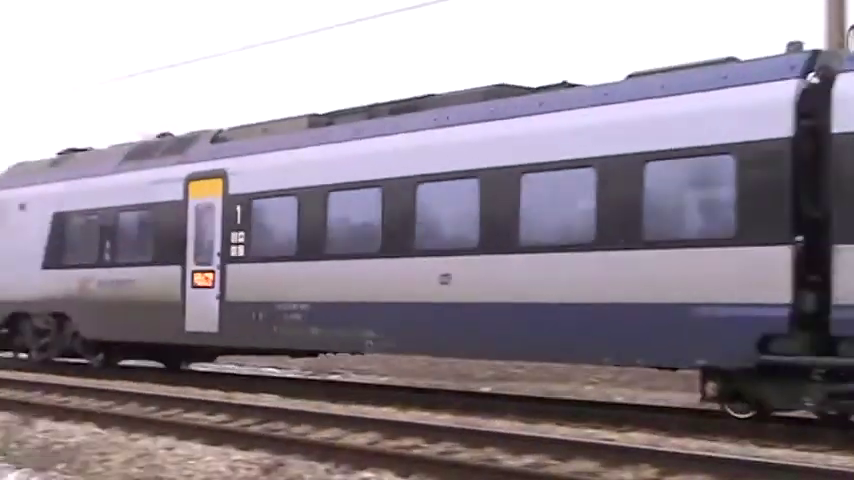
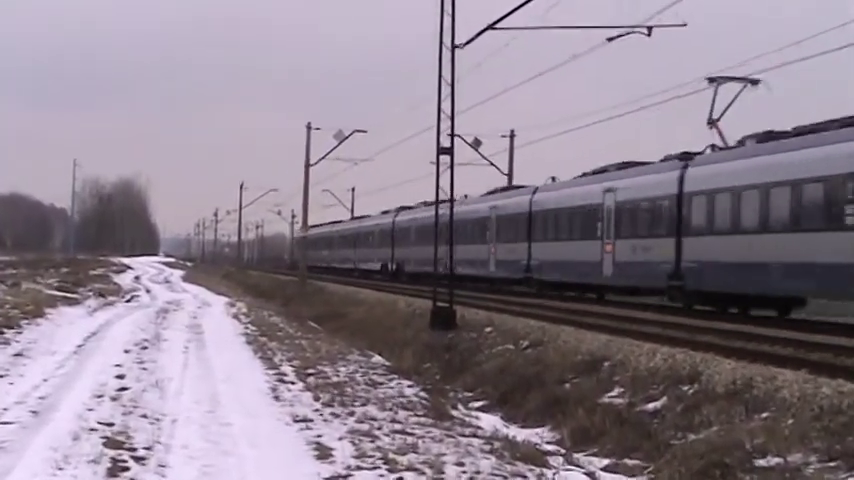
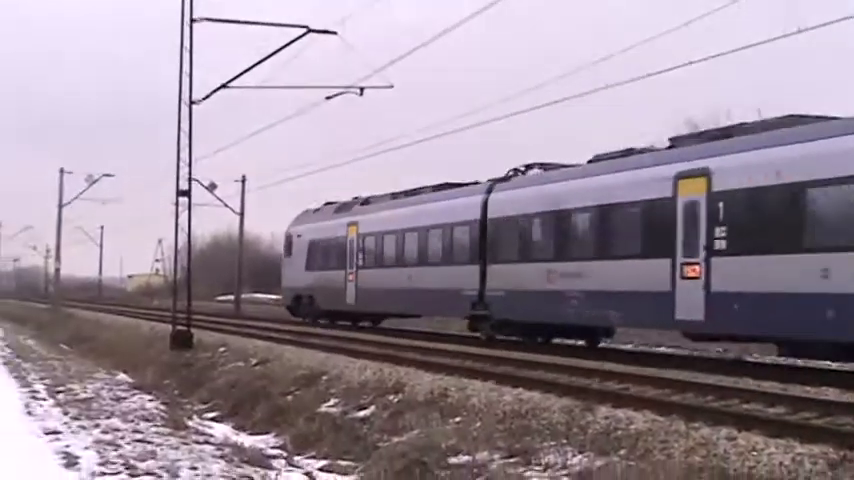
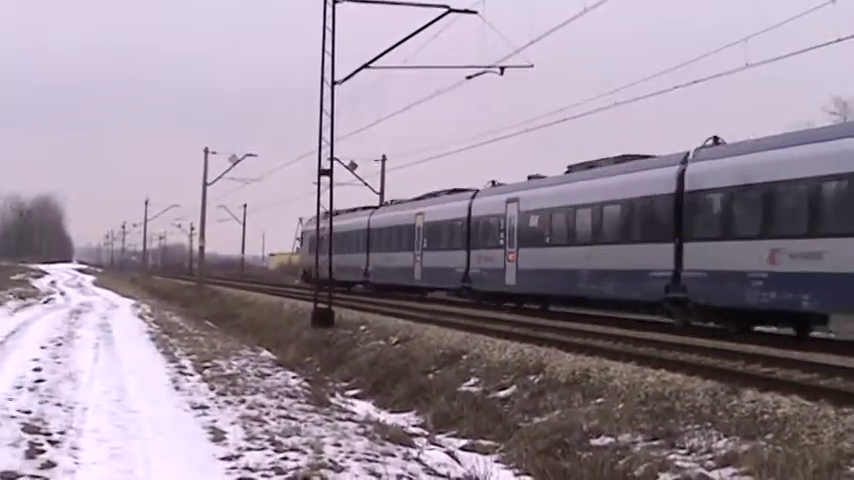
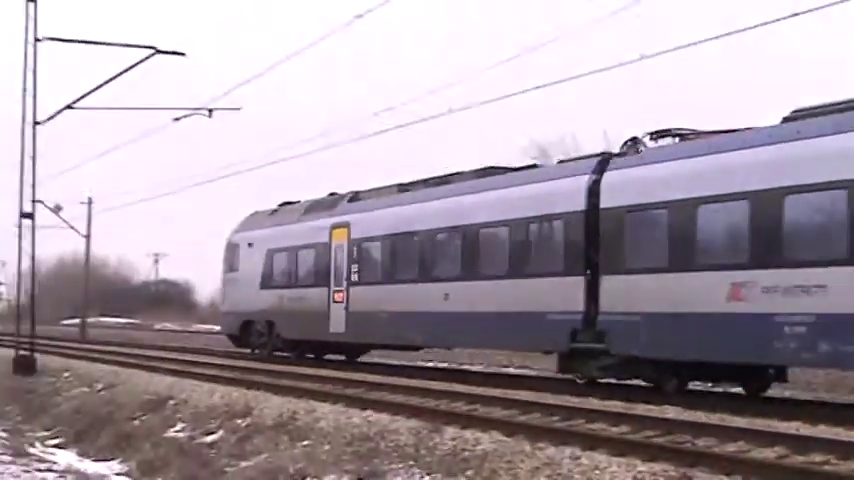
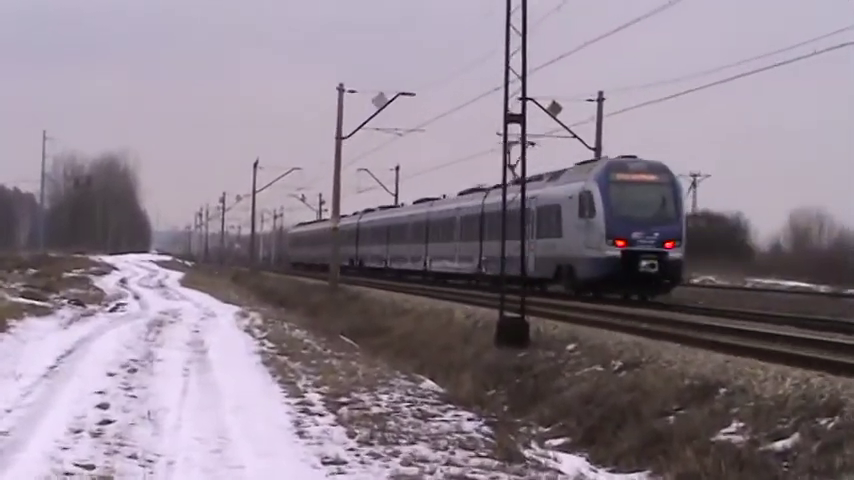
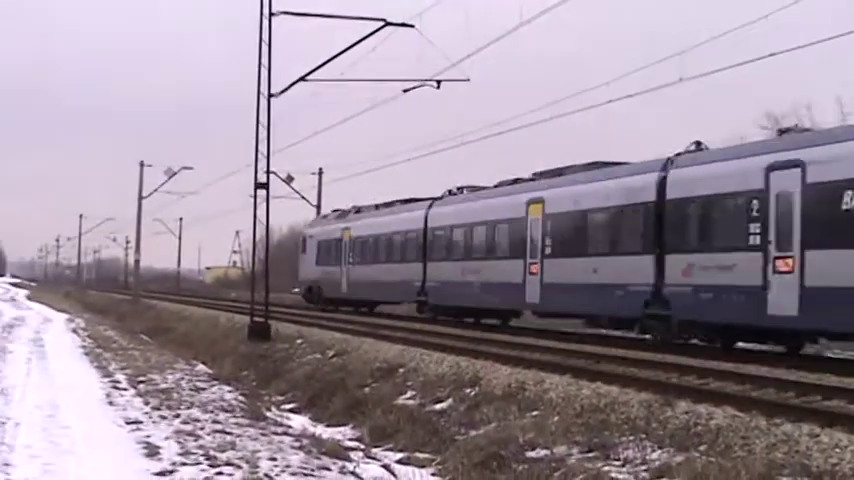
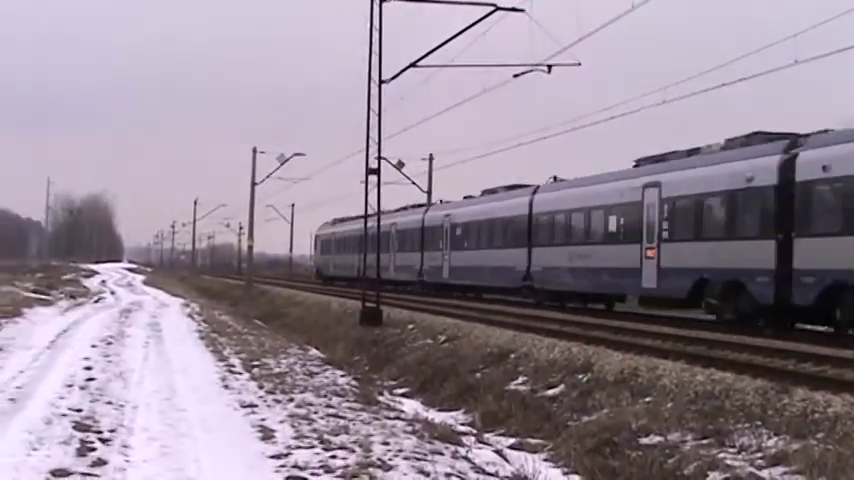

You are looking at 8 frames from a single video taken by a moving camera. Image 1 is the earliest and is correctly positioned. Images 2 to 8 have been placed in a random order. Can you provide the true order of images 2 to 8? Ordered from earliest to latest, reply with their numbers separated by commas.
5, 3, 7, 4, 8, 2, 6
